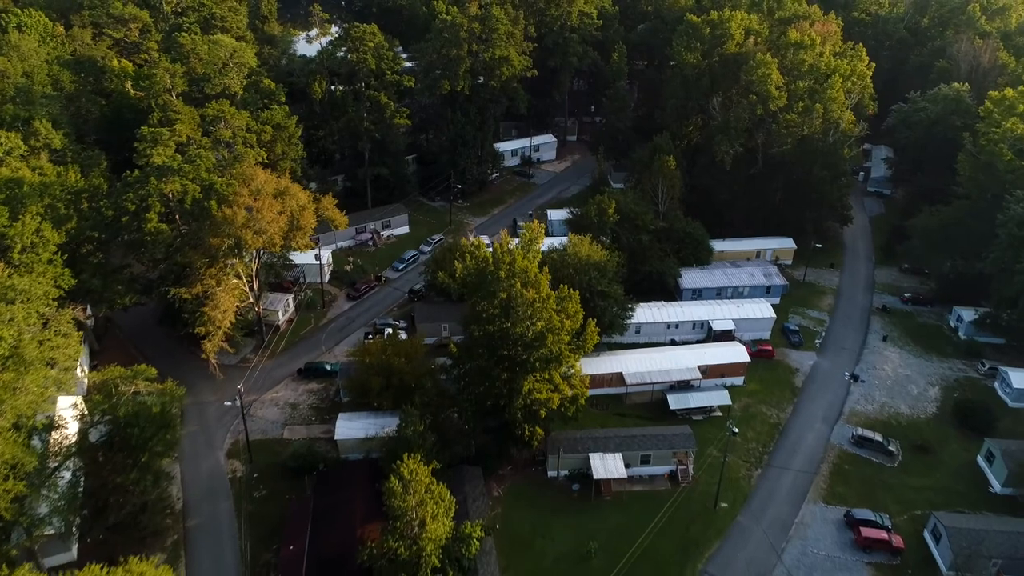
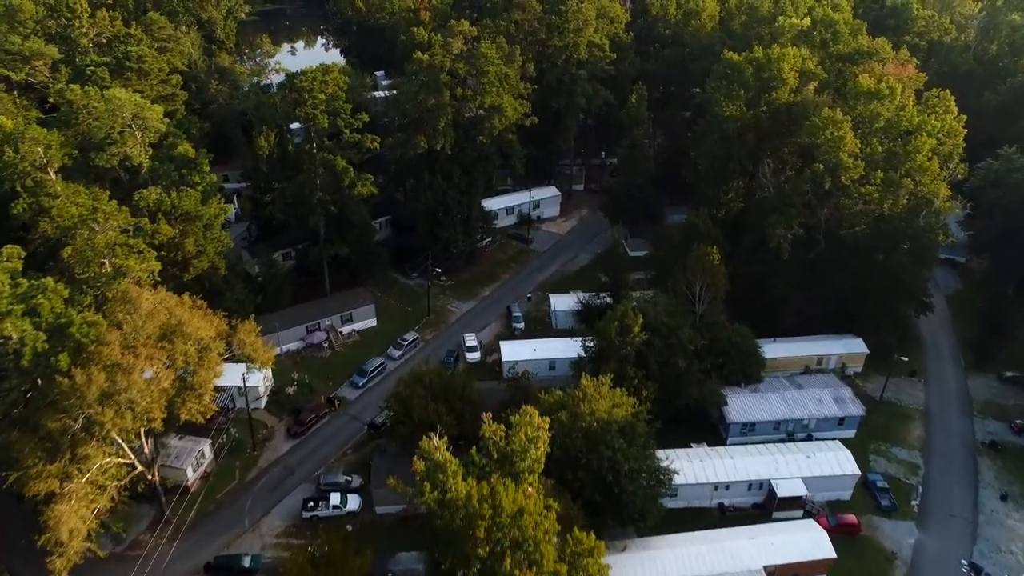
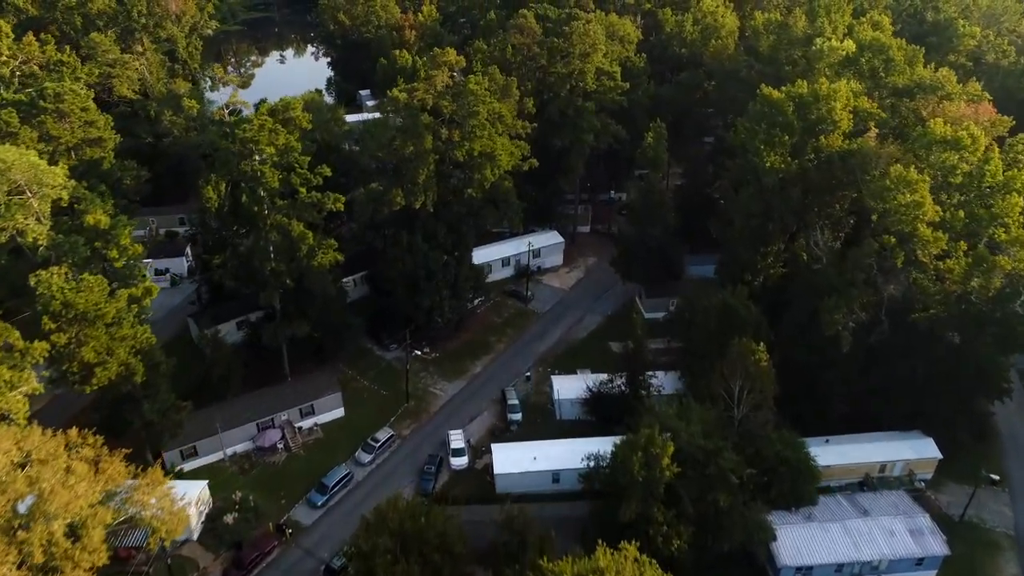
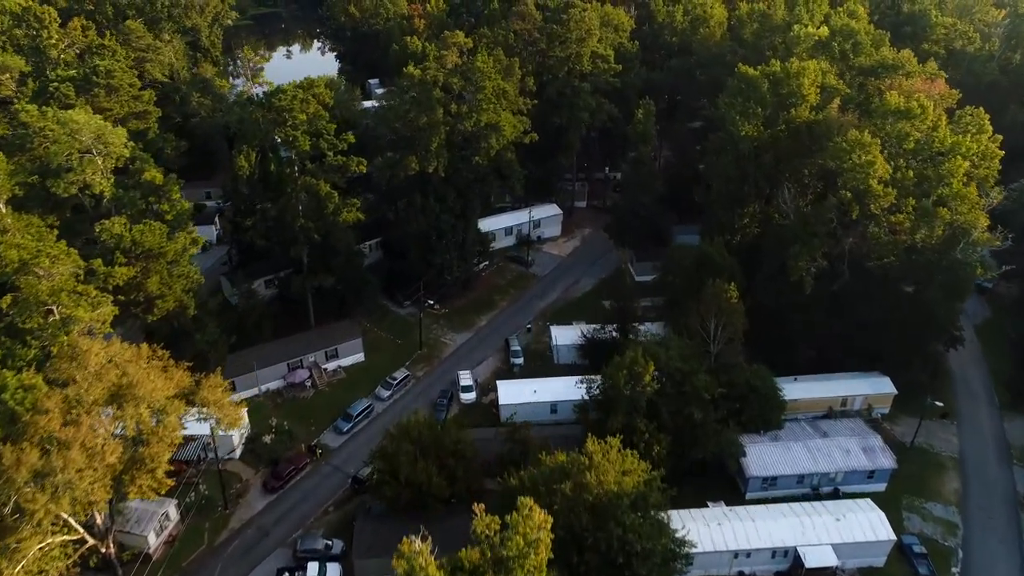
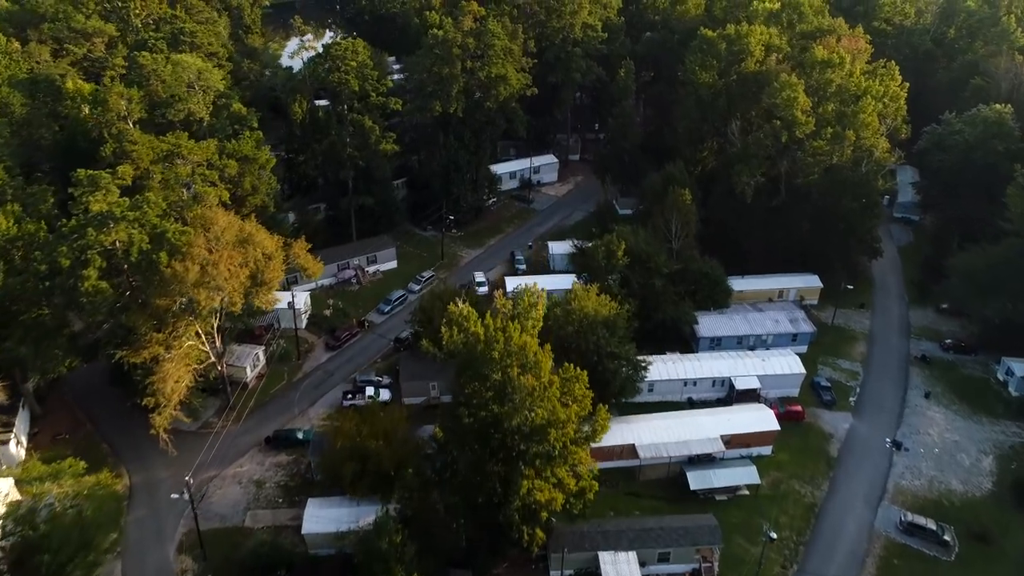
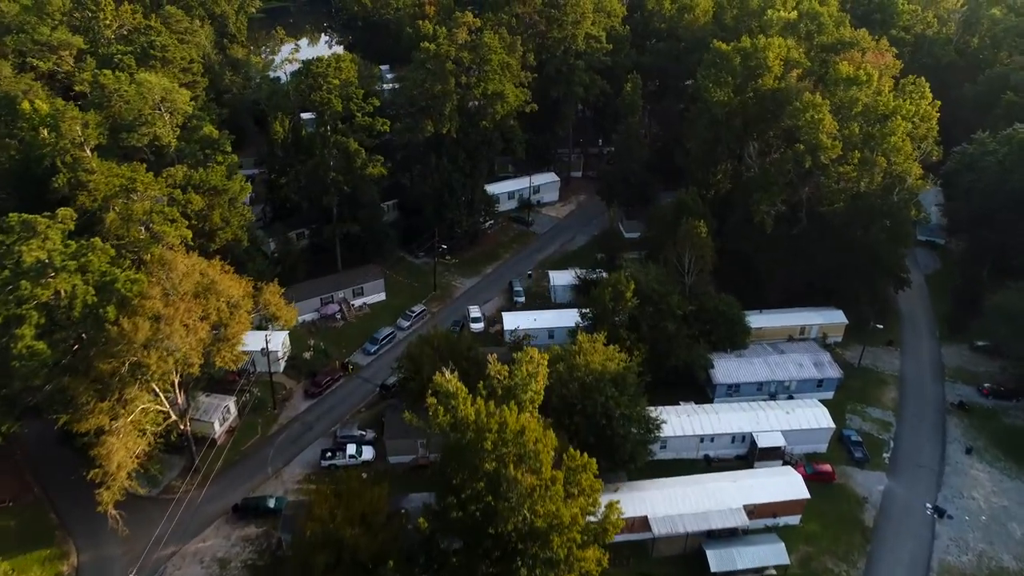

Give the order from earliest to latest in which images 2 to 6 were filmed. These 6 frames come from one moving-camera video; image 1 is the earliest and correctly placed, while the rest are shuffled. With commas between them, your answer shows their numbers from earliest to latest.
5, 6, 2, 4, 3
